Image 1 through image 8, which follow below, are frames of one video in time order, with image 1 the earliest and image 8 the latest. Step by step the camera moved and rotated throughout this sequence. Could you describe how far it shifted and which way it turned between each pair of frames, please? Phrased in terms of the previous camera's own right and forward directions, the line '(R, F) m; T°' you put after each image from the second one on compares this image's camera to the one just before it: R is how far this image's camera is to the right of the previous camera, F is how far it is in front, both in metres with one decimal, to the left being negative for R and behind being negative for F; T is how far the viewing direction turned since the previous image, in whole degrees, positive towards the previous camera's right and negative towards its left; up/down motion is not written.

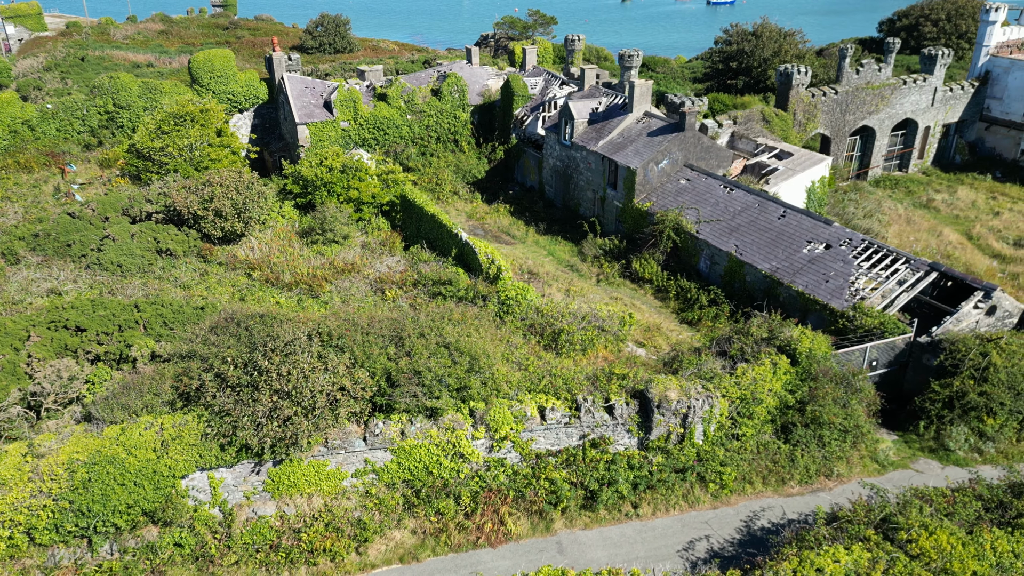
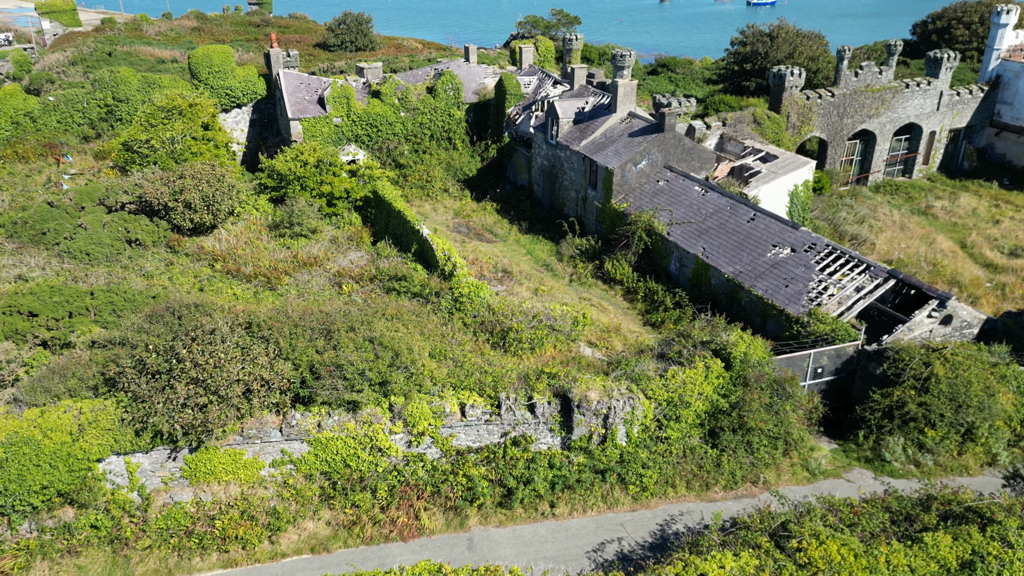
(+1.9, 0.0) m; -3°
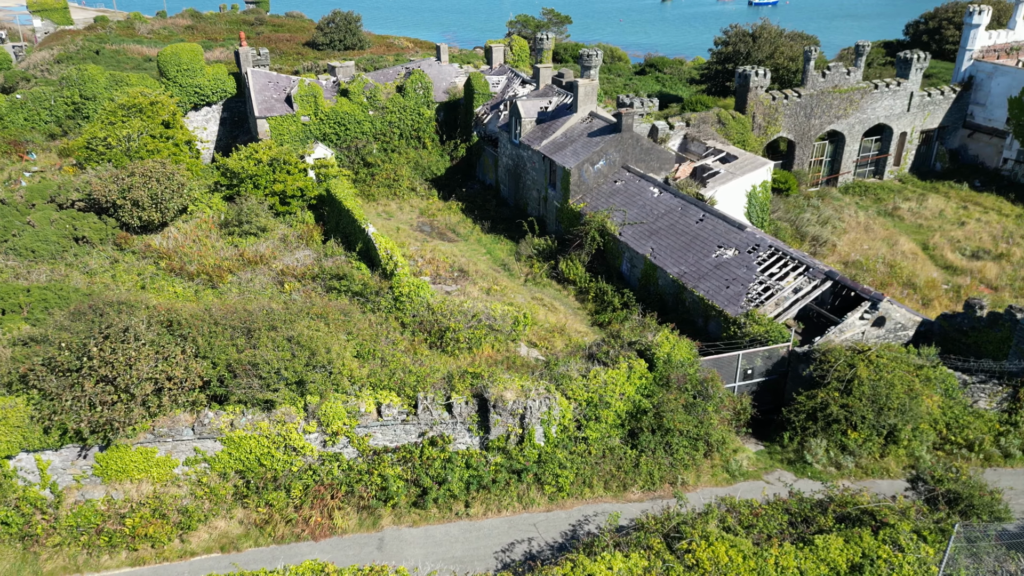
(+1.5, 0.0) m; 0°
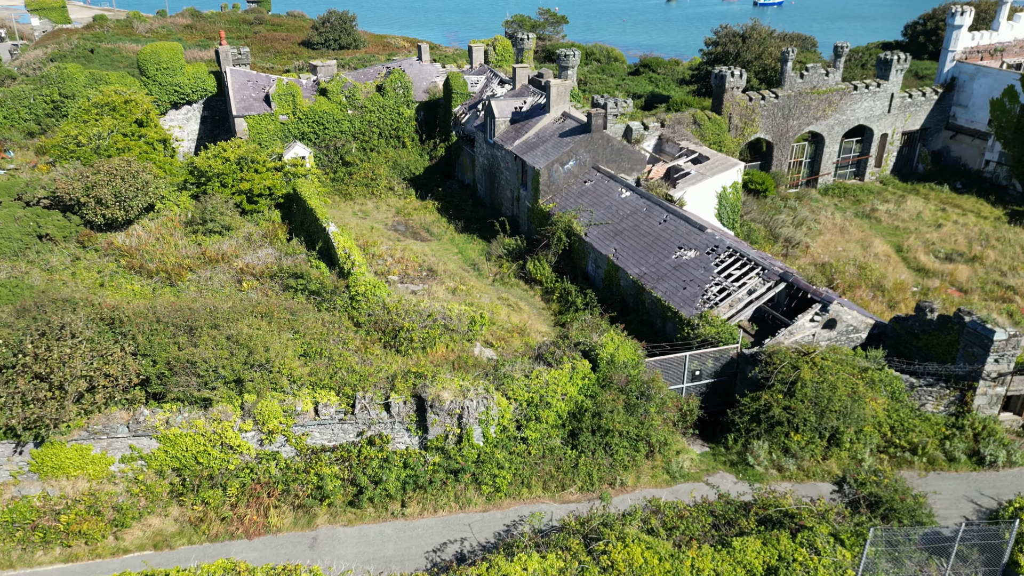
(+1.1, 0.0) m; 0°
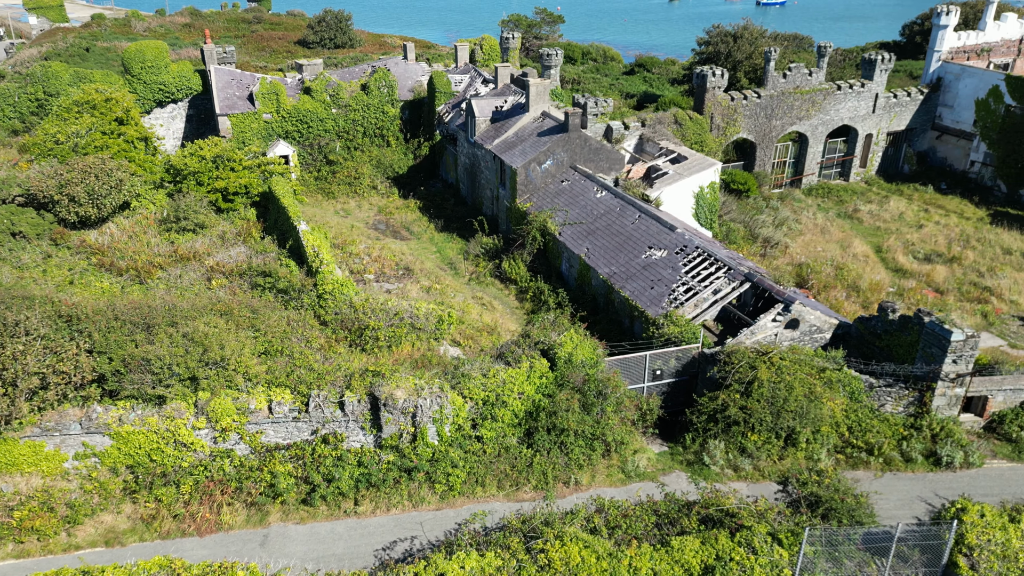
(+0.8, 0.0) m; 0°
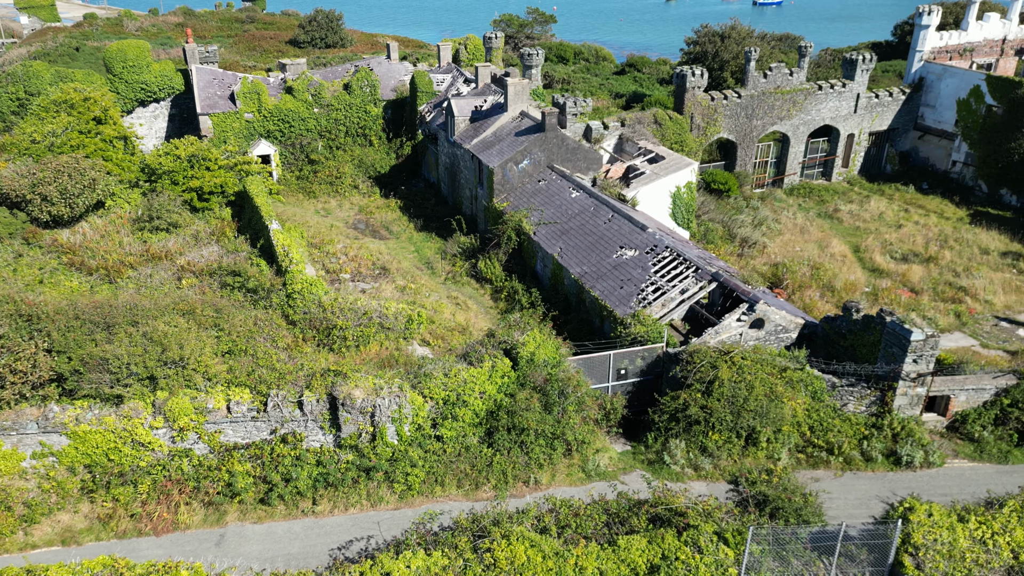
(+0.7, 0.0) m; 0°
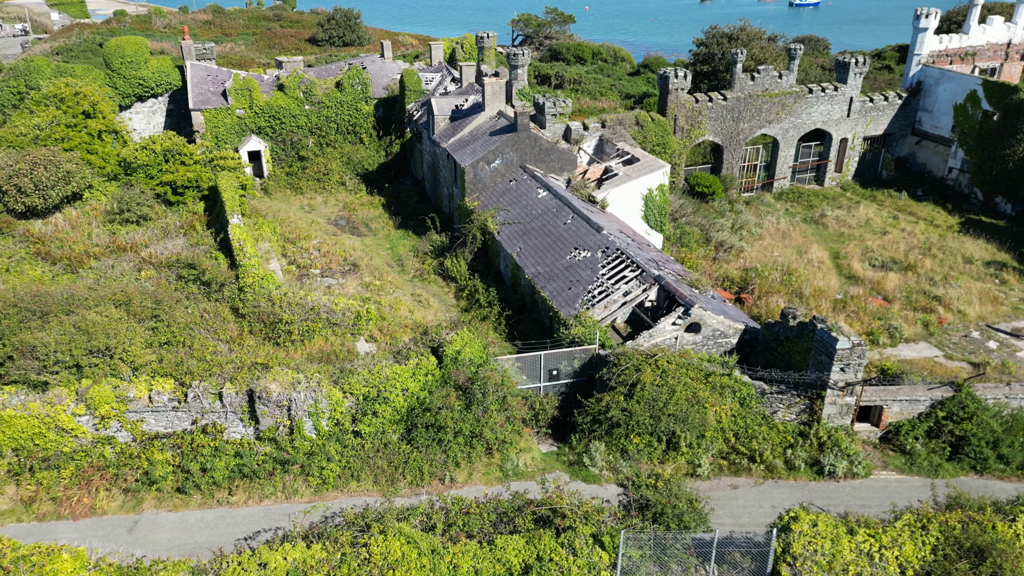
(+1.9, 0.0) m; -2°
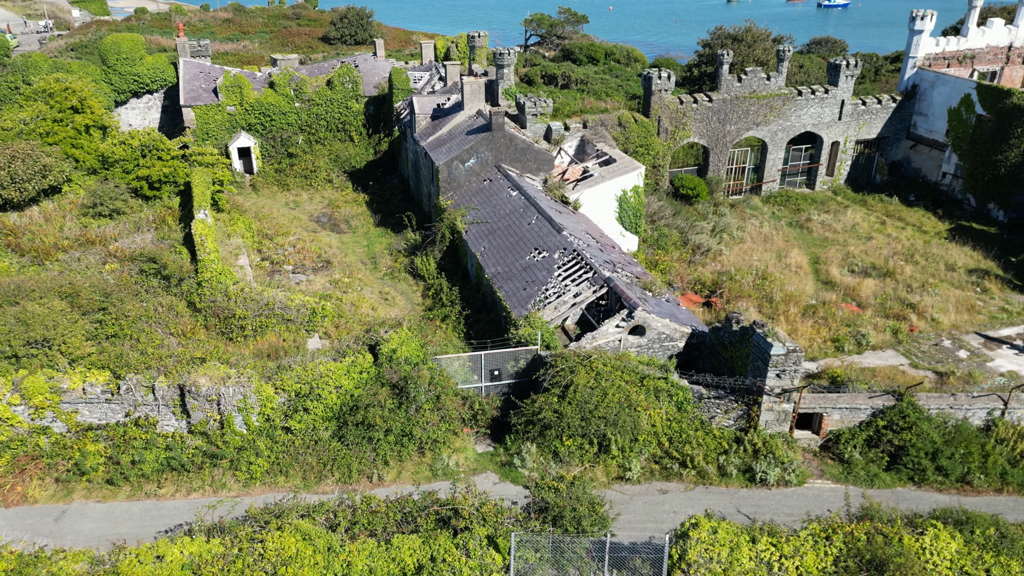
(+1.6, +0.1) m; -2°
